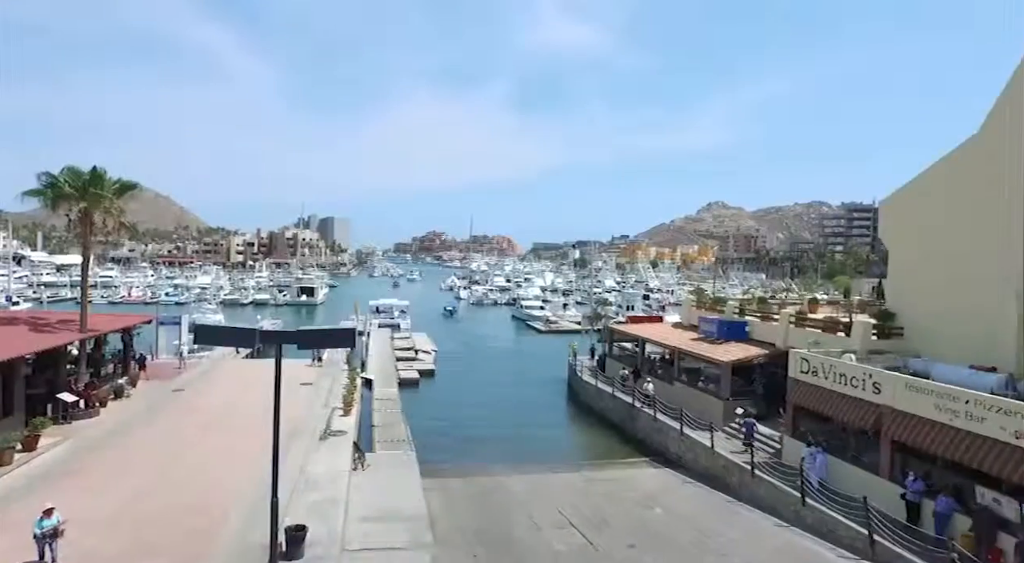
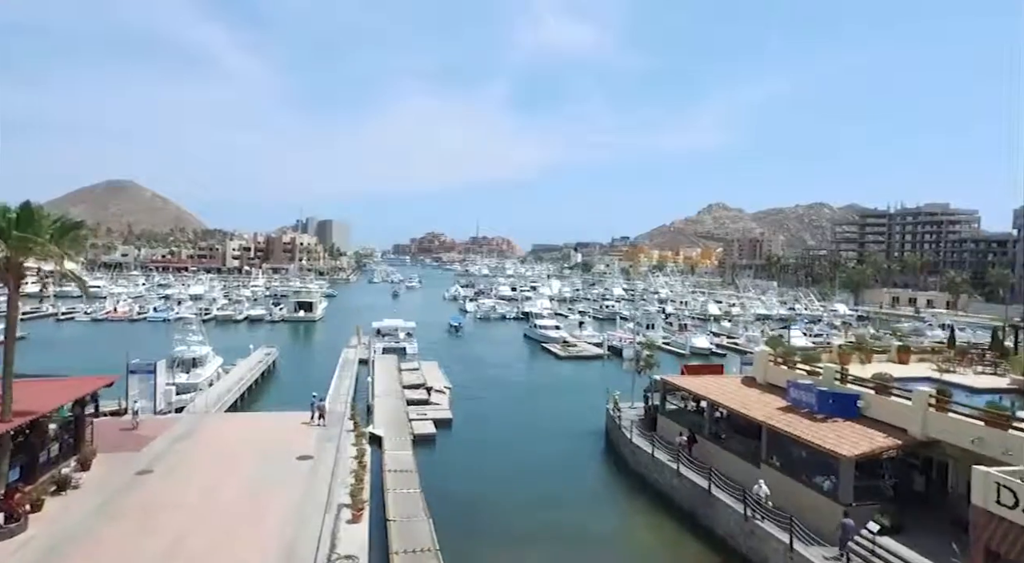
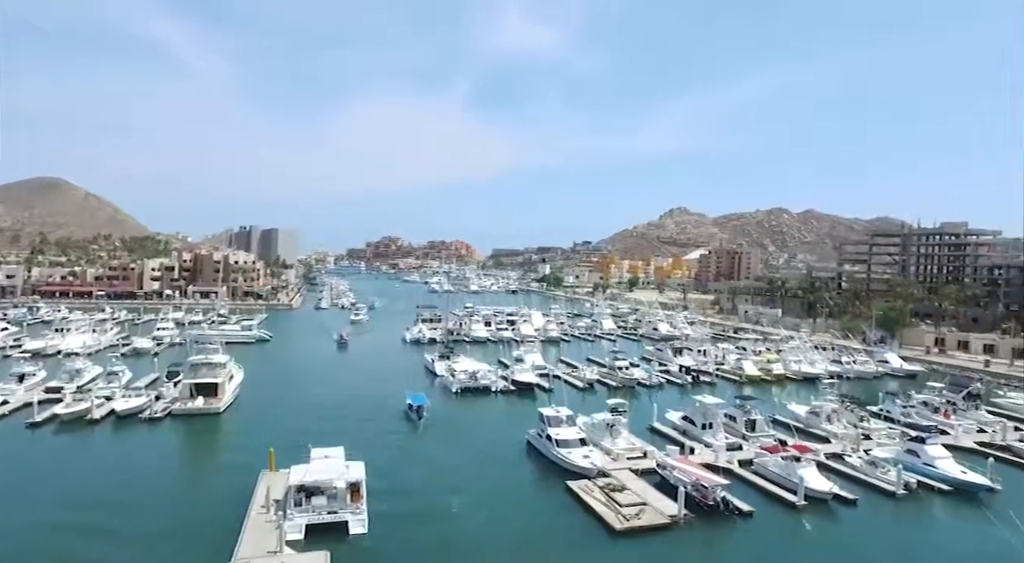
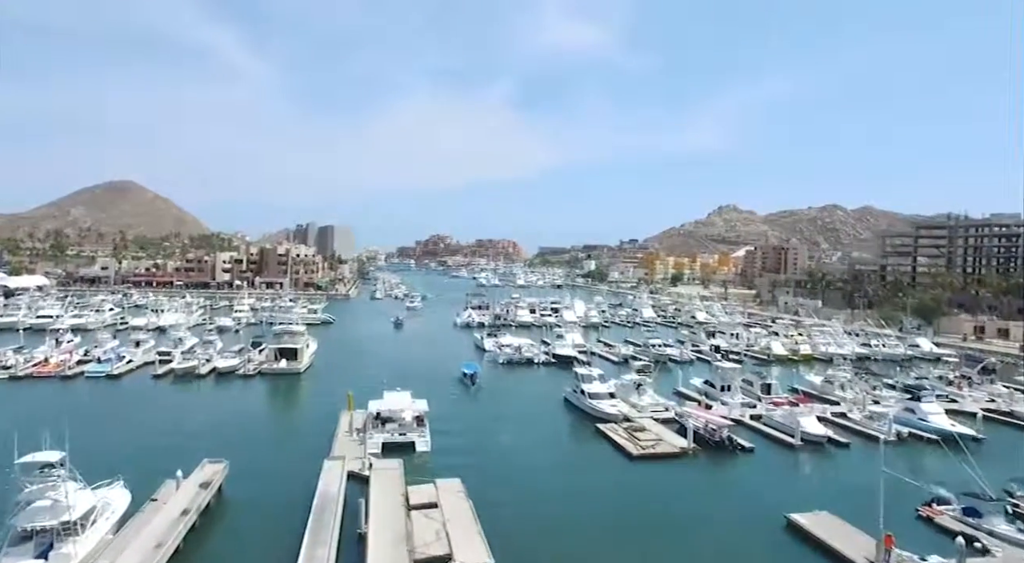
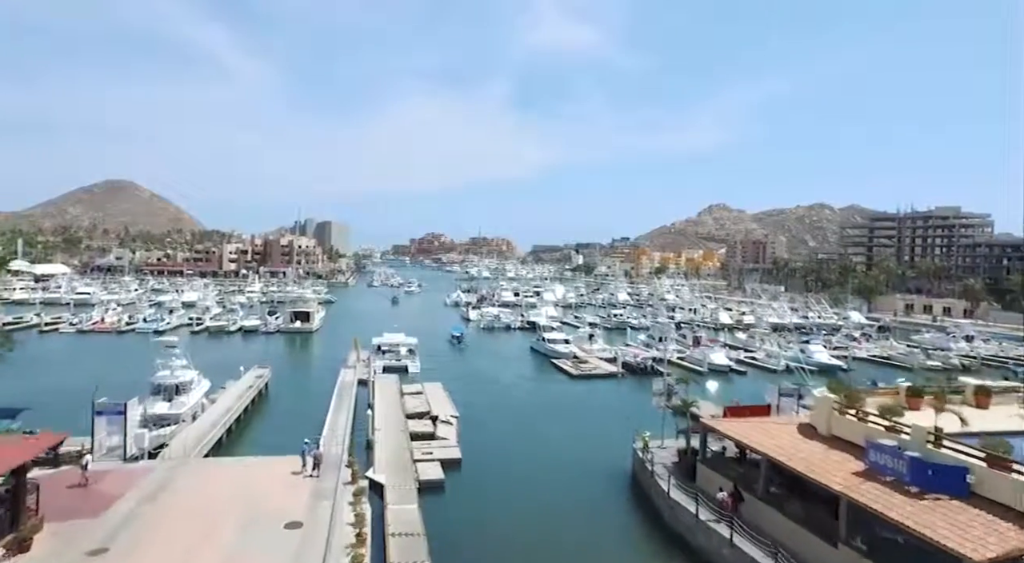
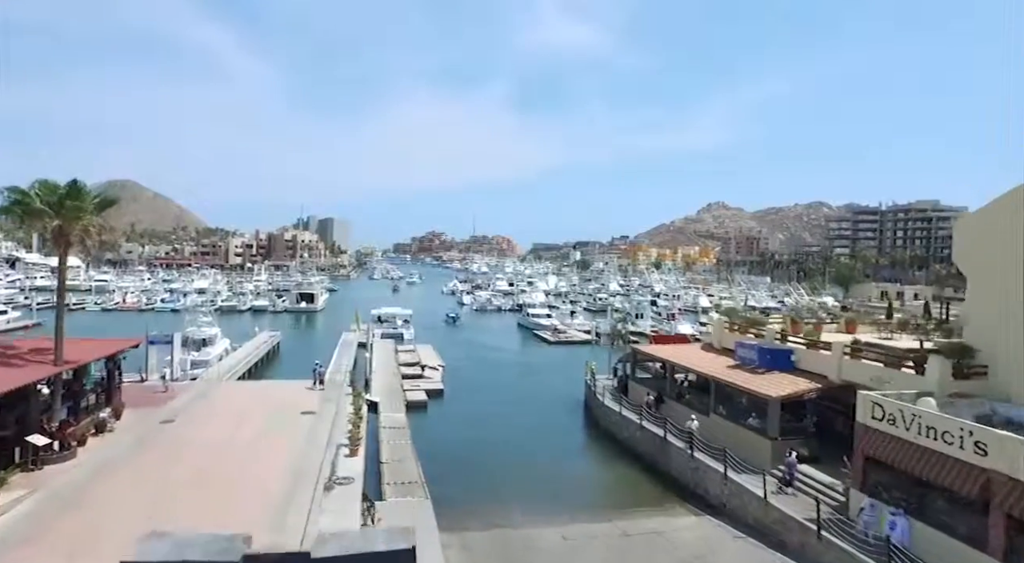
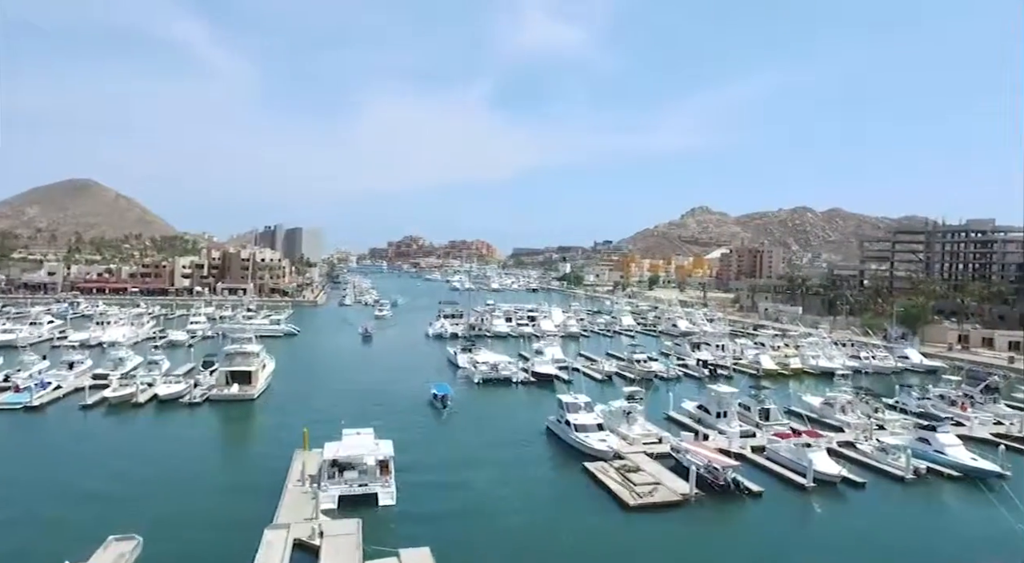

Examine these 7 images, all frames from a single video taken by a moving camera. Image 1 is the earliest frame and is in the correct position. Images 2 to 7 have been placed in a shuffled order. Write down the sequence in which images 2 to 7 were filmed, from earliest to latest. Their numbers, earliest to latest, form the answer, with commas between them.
6, 2, 5, 4, 7, 3
